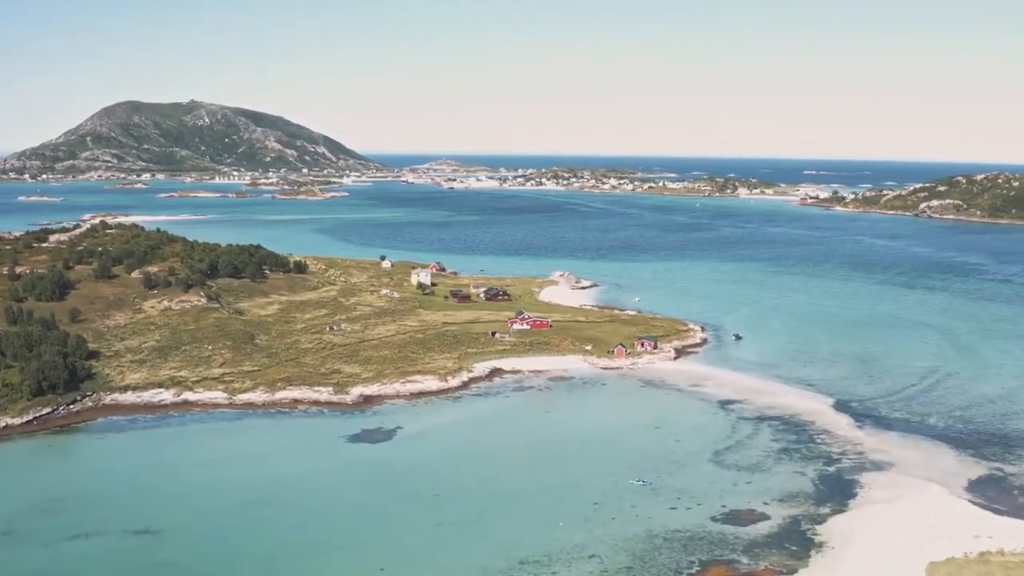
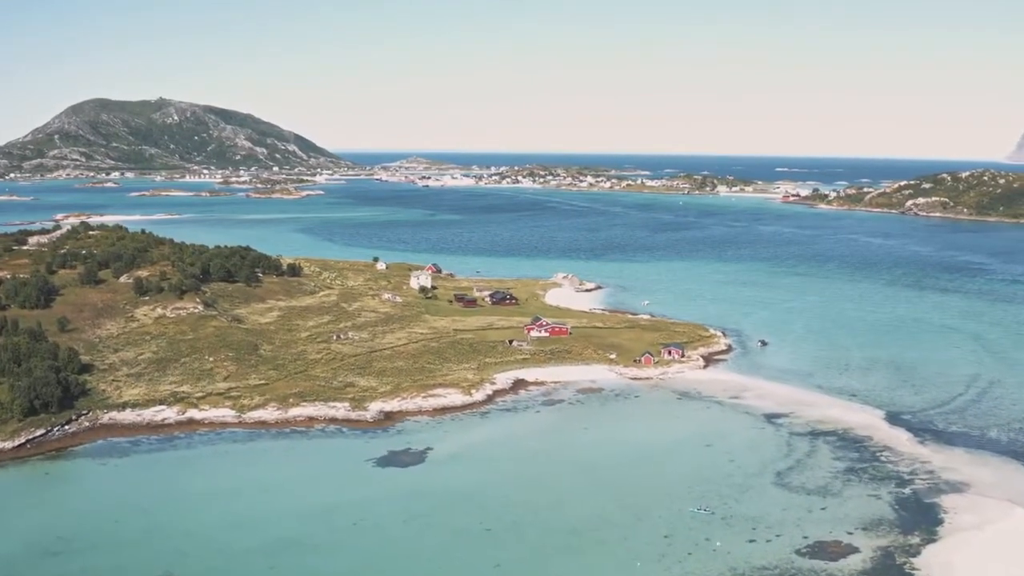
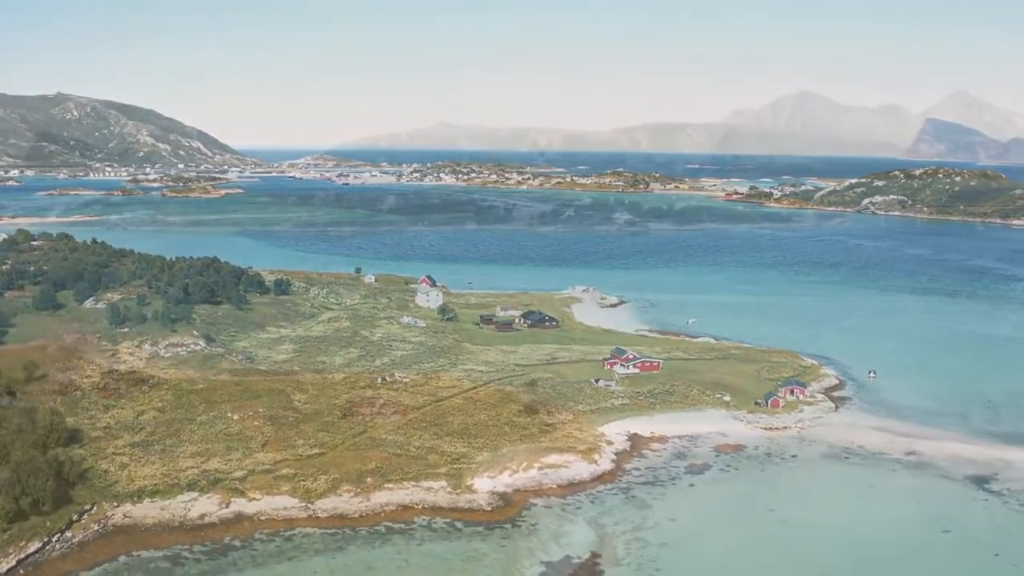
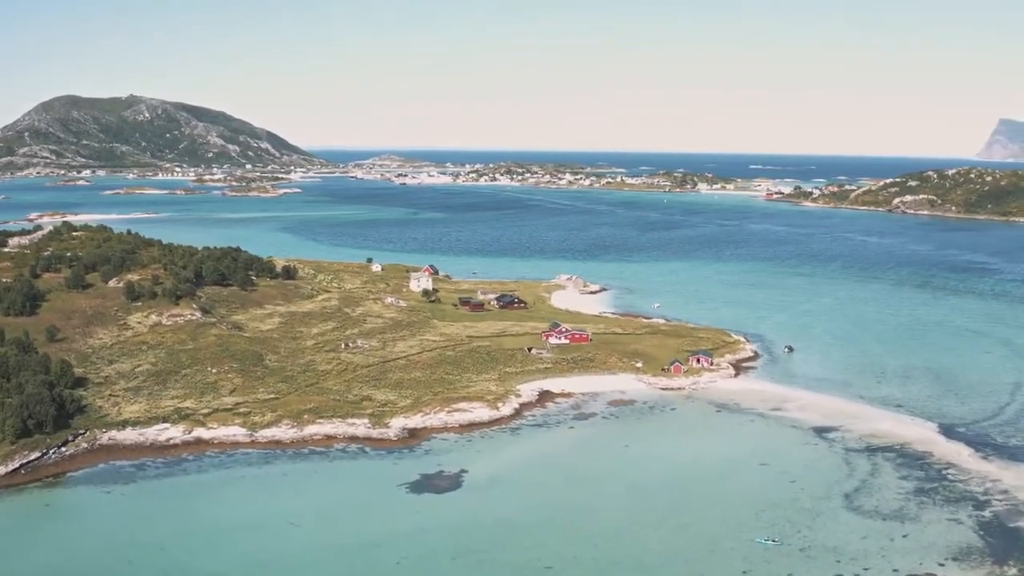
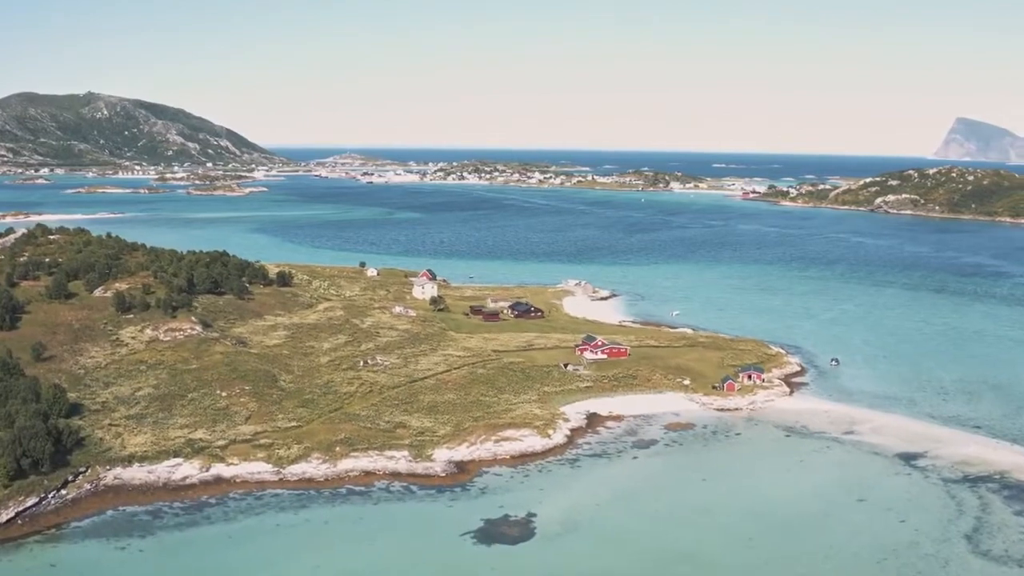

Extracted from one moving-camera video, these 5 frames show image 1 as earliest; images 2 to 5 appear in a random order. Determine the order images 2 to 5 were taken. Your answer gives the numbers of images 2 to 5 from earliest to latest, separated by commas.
2, 4, 5, 3
